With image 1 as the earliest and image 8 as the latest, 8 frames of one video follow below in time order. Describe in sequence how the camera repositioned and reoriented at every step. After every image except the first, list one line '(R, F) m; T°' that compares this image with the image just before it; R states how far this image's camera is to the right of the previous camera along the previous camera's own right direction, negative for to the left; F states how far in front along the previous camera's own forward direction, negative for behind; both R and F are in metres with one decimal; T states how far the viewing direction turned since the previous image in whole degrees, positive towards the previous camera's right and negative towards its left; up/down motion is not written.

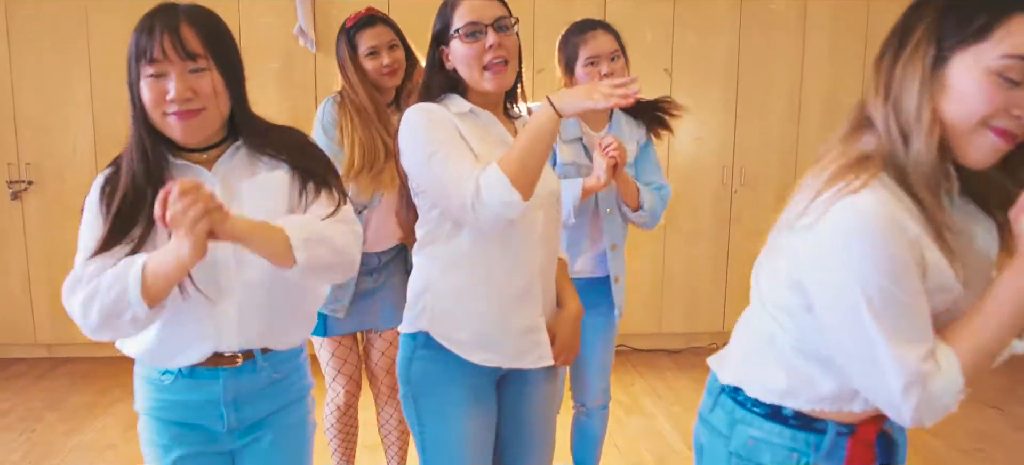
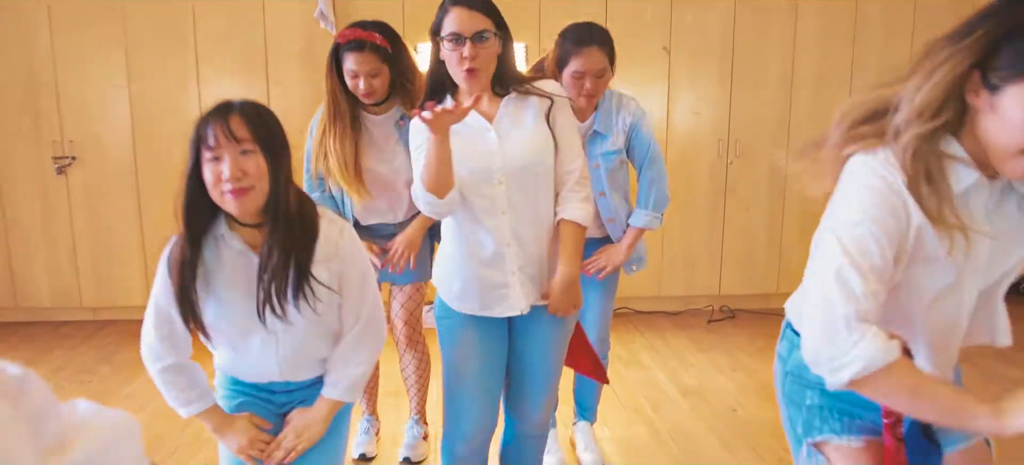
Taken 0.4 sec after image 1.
(0.0, -0.2) m; -1°
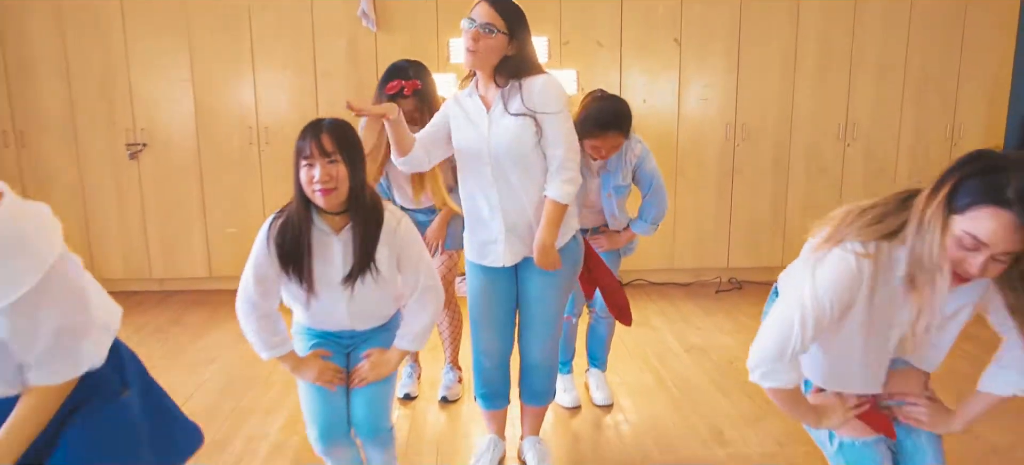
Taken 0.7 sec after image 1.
(0.0, -0.3) m; -2°
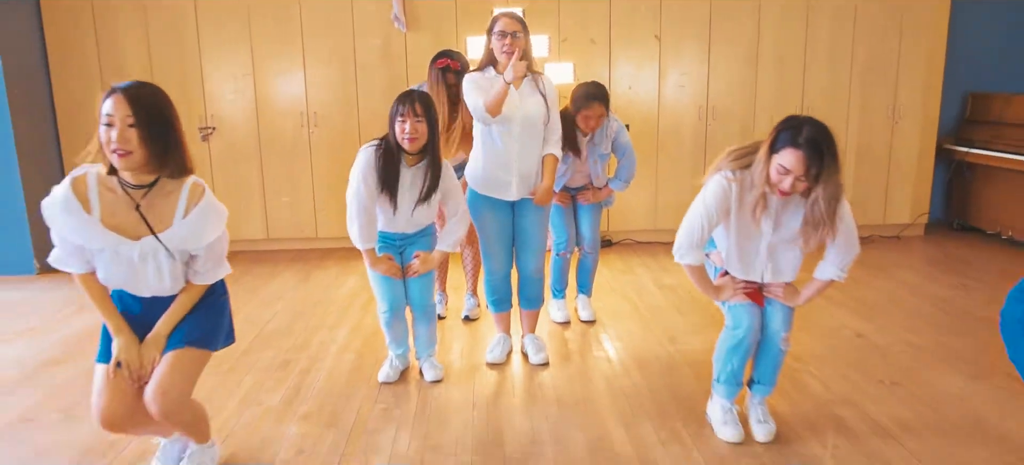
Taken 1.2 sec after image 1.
(0.0, -0.7) m; -1°
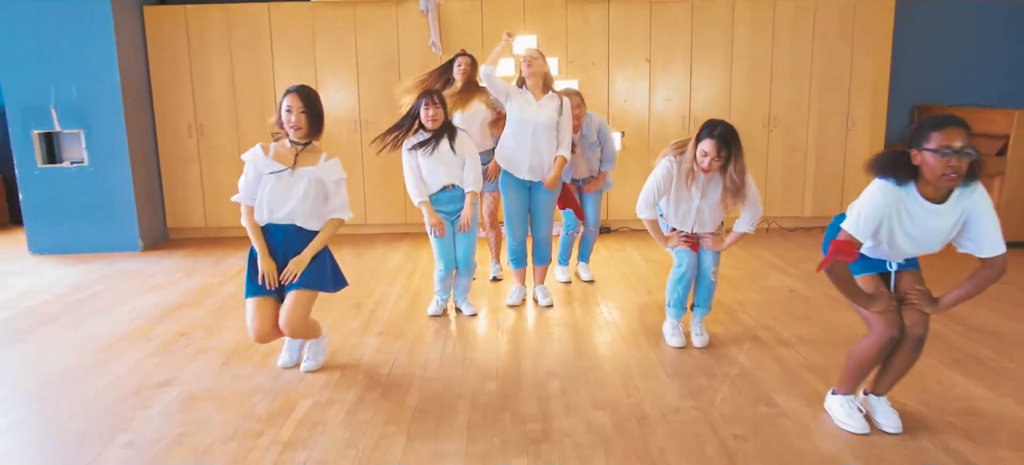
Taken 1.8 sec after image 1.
(0.0, -0.9) m; -1°
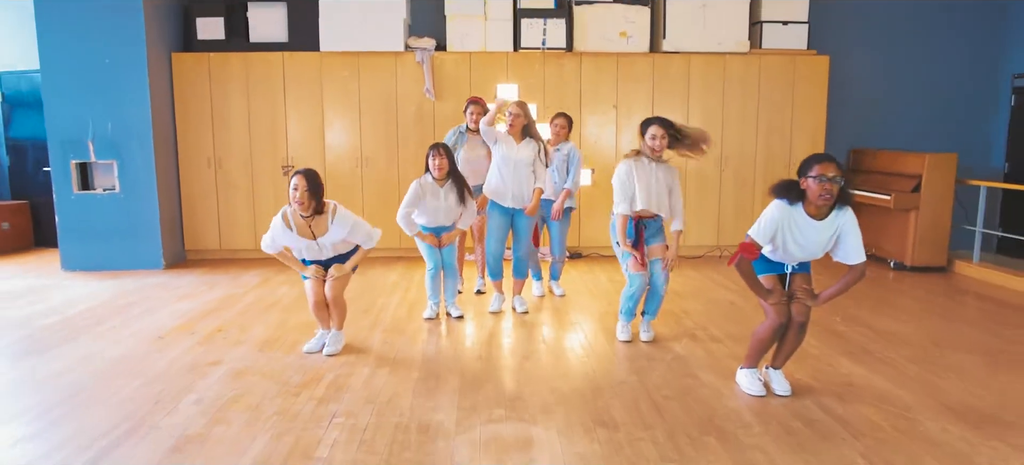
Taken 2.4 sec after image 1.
(0.0, -0.7) m; +2°
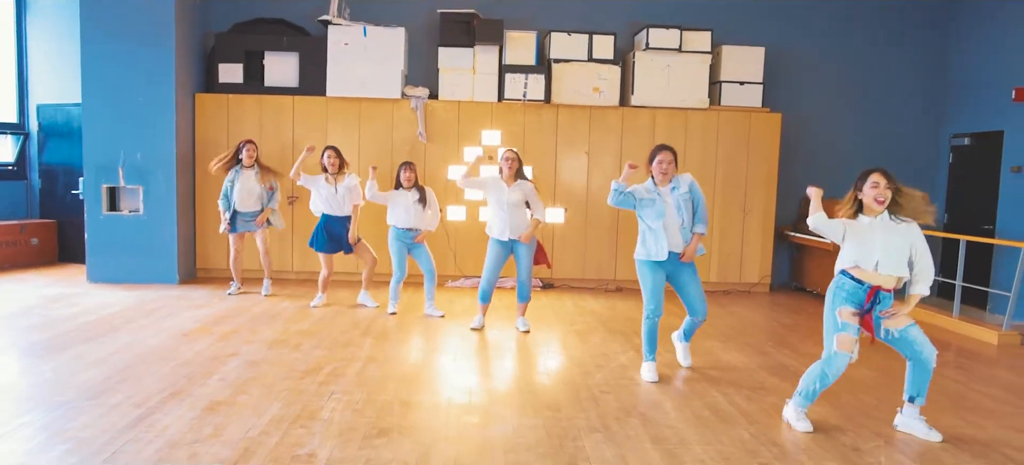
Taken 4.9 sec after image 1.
(+0.1, -0.7) m; +1°
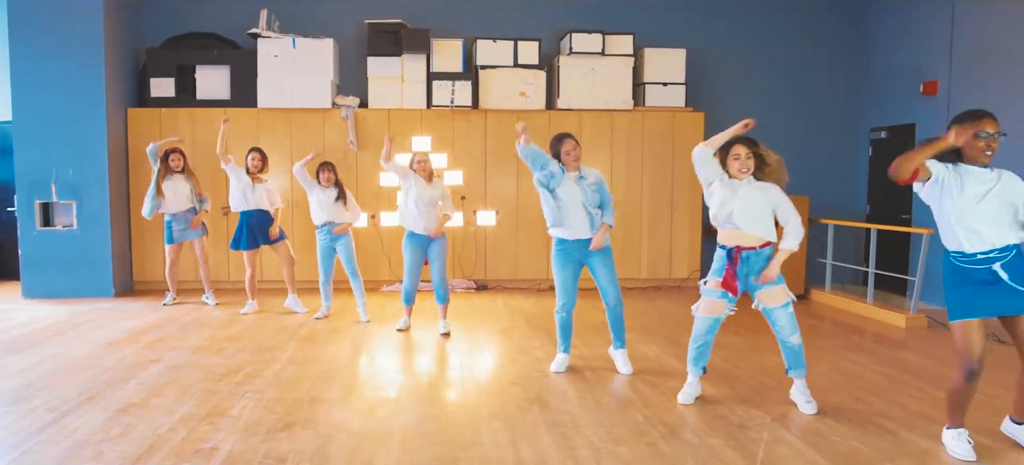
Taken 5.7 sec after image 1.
(+0.4, -0.3) m; +3°
